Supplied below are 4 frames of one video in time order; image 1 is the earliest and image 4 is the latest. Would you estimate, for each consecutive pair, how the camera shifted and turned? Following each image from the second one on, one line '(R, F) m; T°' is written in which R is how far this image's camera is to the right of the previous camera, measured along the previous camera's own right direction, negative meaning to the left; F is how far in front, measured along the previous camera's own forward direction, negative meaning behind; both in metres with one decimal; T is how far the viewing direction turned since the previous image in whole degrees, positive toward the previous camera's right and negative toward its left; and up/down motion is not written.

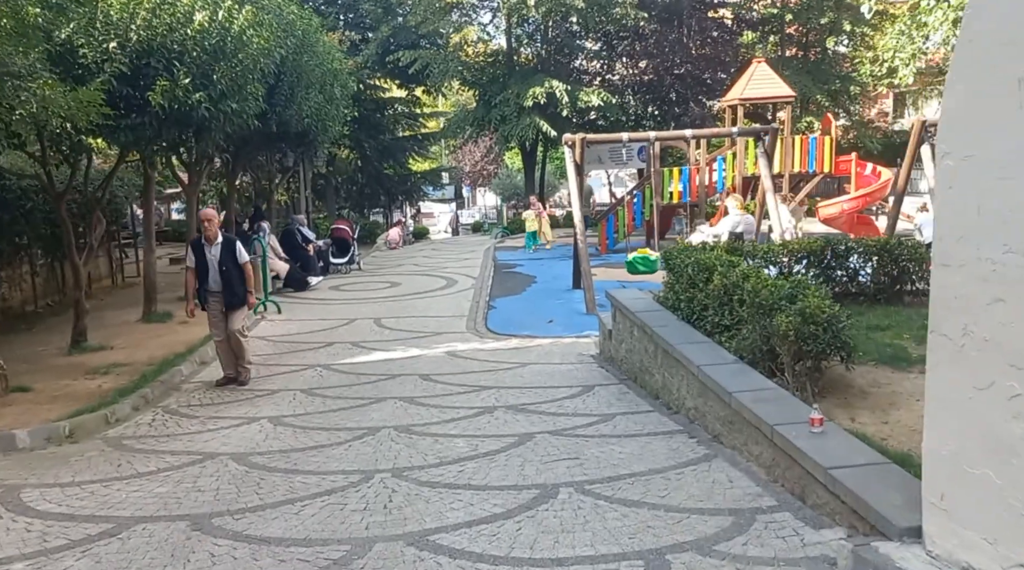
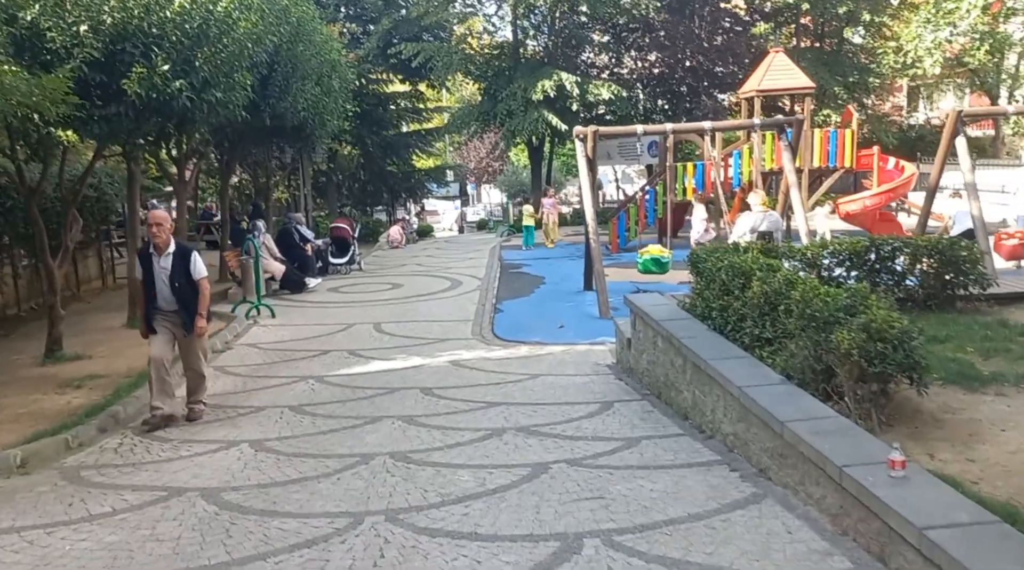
(0.0, +0.9) m; 0°
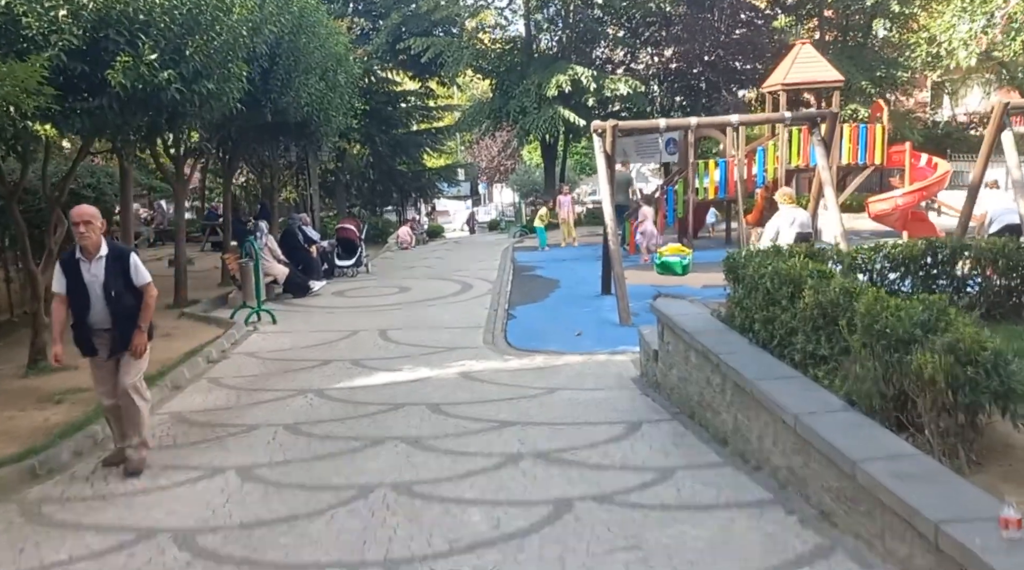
(0.0, +0.8) m; -1°
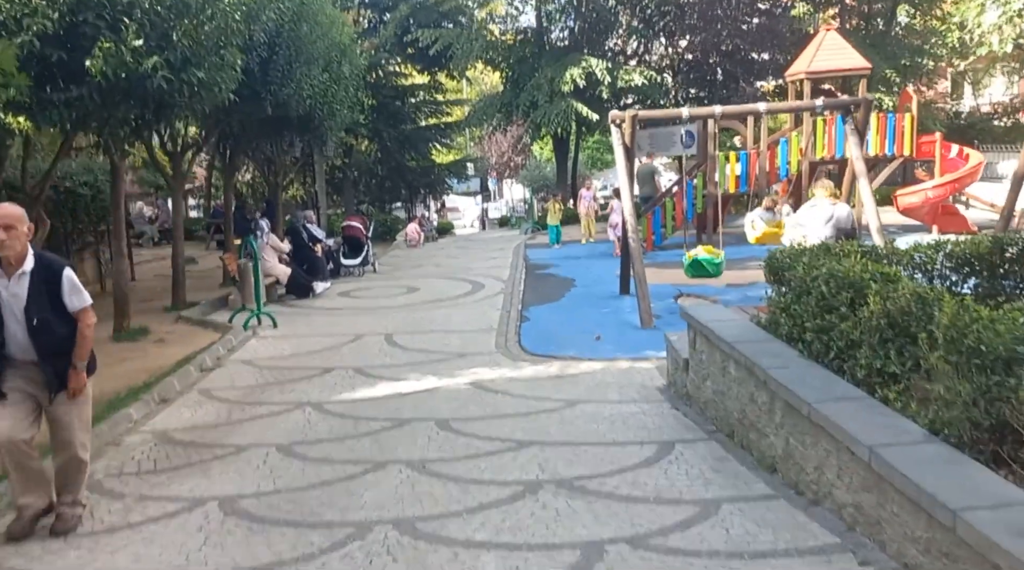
(0.0, +0.7) m; -1°
